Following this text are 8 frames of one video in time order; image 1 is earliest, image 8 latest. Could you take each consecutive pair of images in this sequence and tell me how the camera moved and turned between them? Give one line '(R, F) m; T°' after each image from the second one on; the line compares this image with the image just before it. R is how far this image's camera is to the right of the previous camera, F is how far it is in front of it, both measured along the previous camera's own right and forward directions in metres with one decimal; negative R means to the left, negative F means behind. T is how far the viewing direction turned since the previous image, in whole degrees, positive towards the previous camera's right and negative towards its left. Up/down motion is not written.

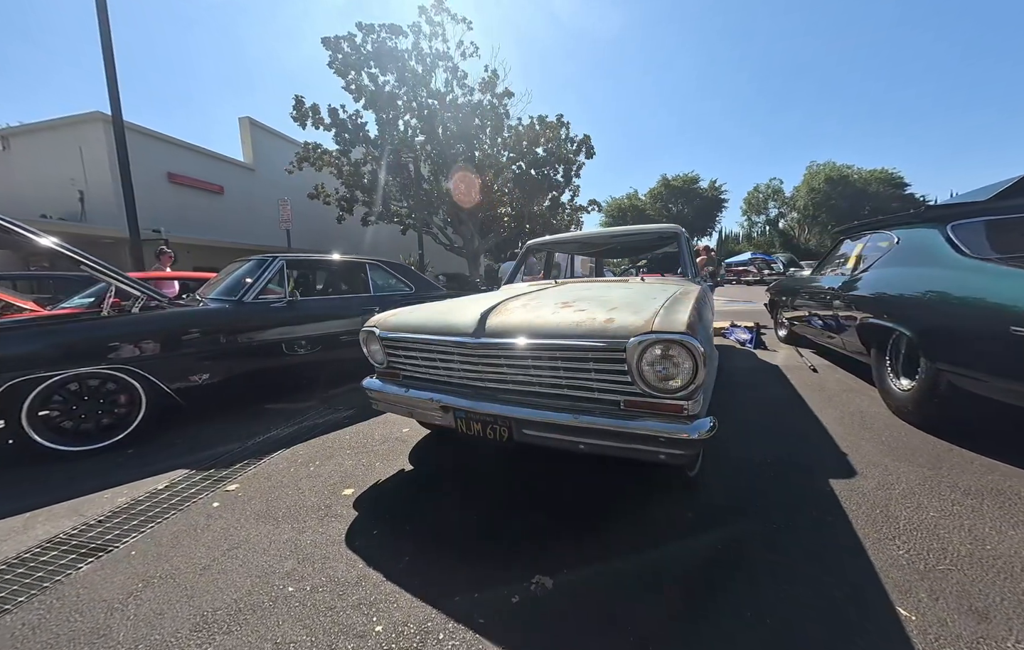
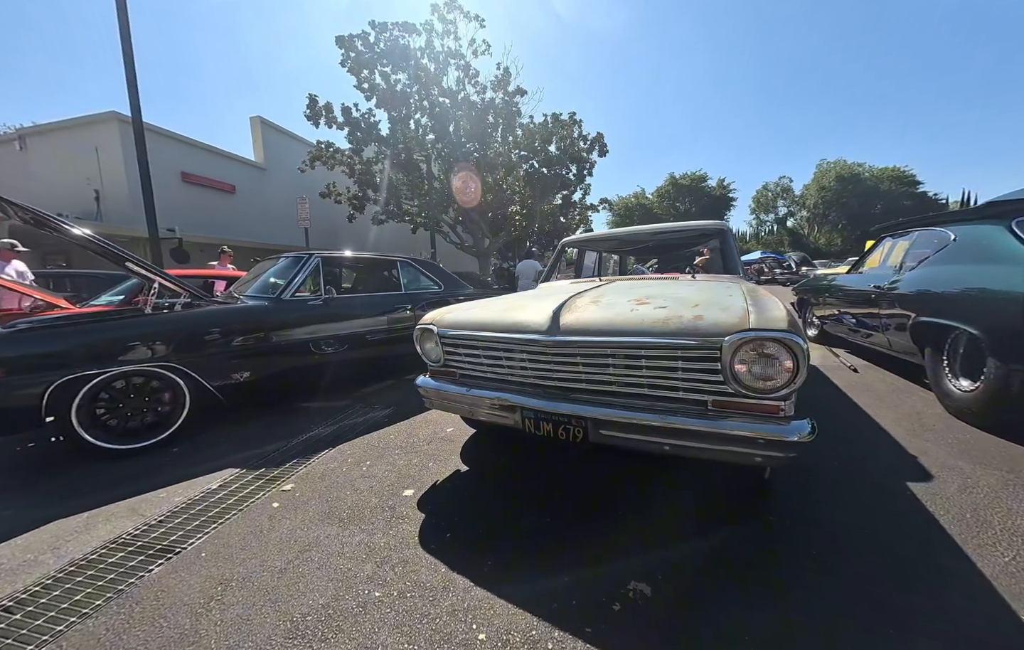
(-0.4, +0.1) m; -1°
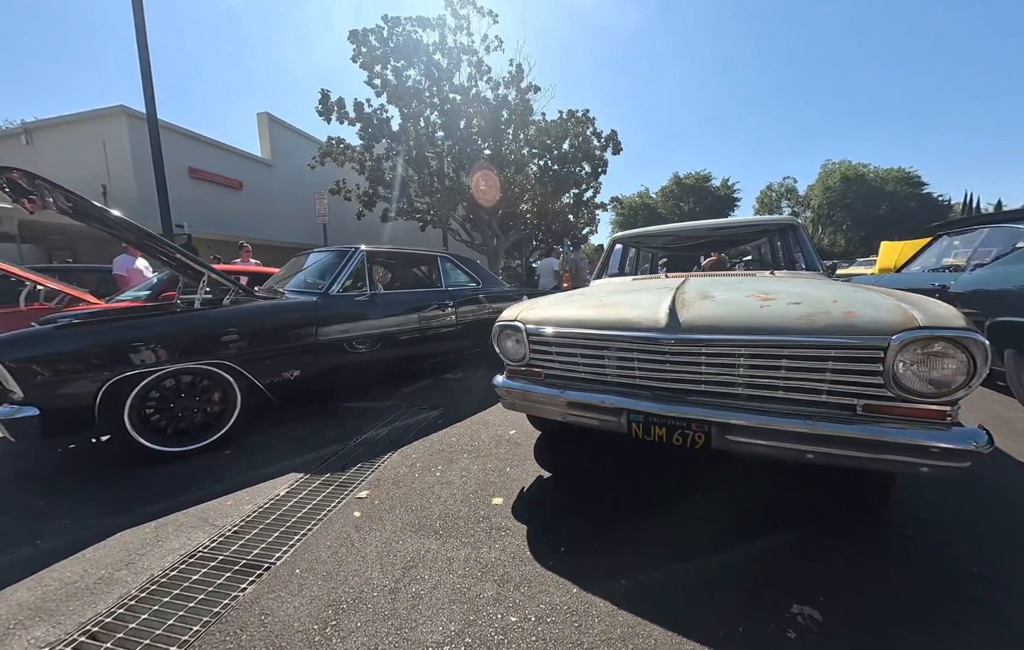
(-0.5, +0.1) m; 0°
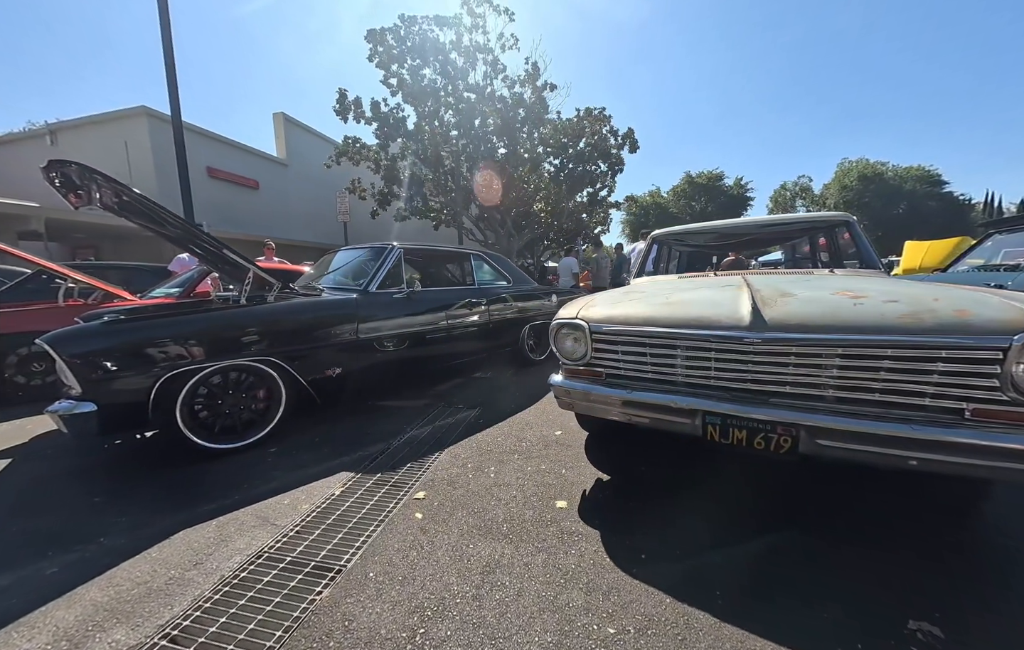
(-0.3, +0.1) m; -1°
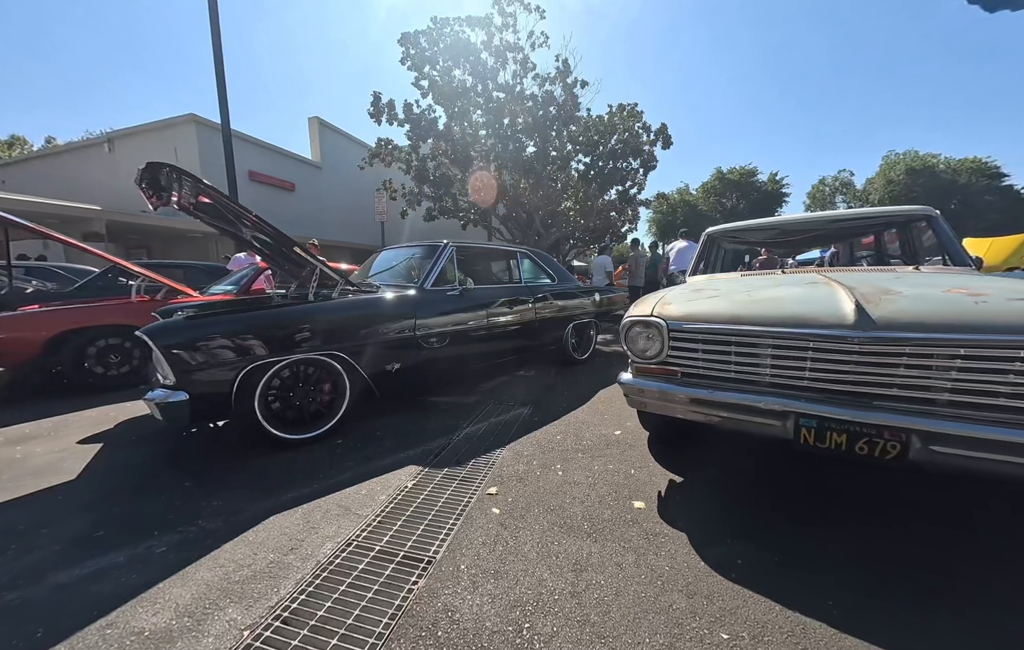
(-0.3, 0.0) m; -3°
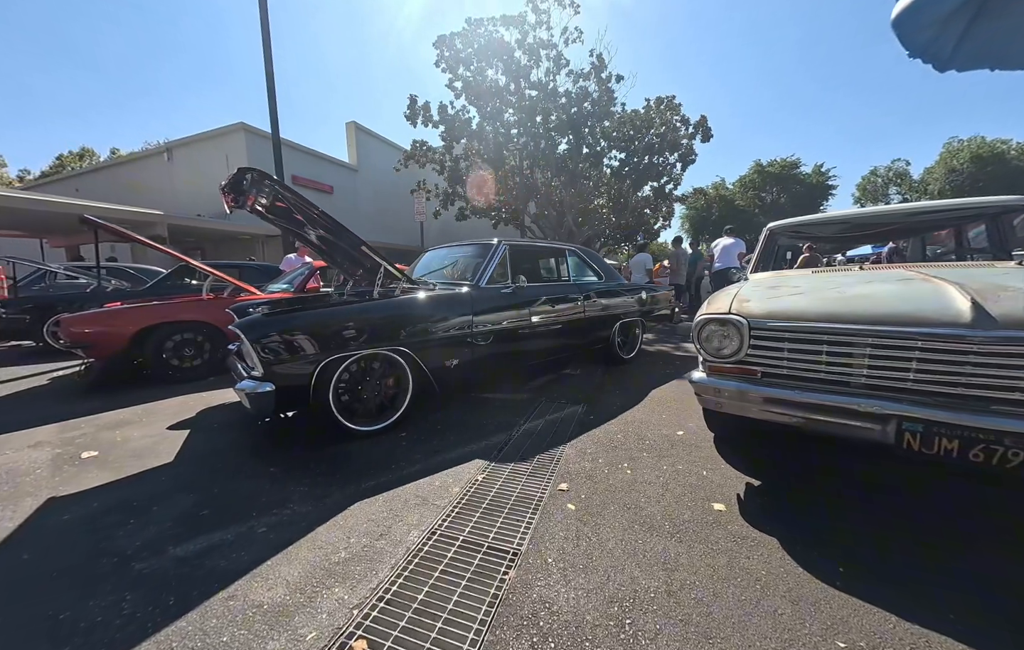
(-0.3, 0.0) m; -4°
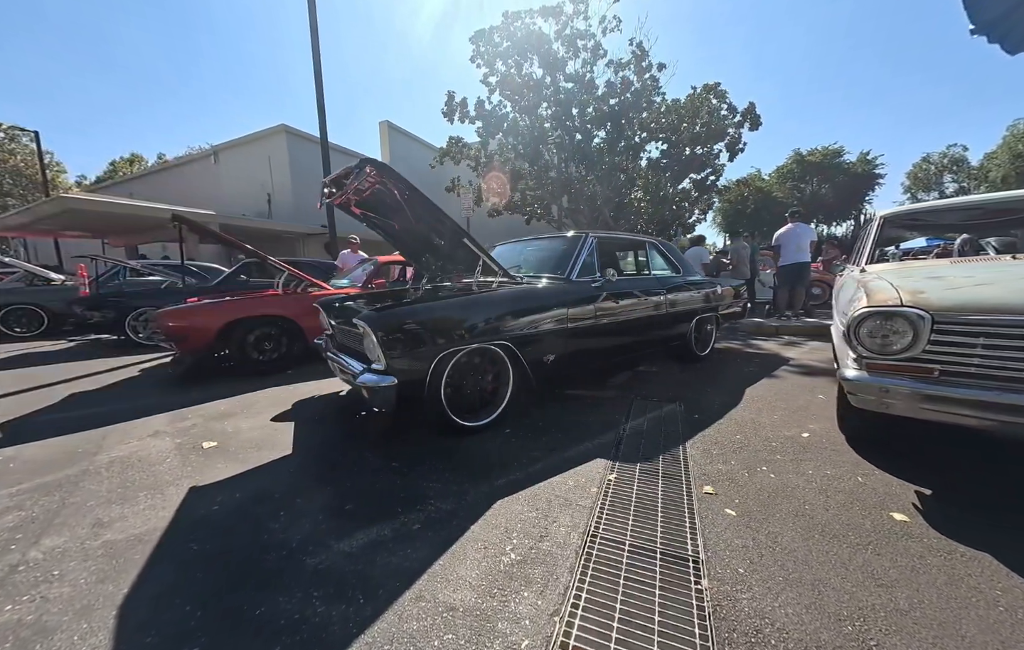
(-0.7, +0.1) m; -3°
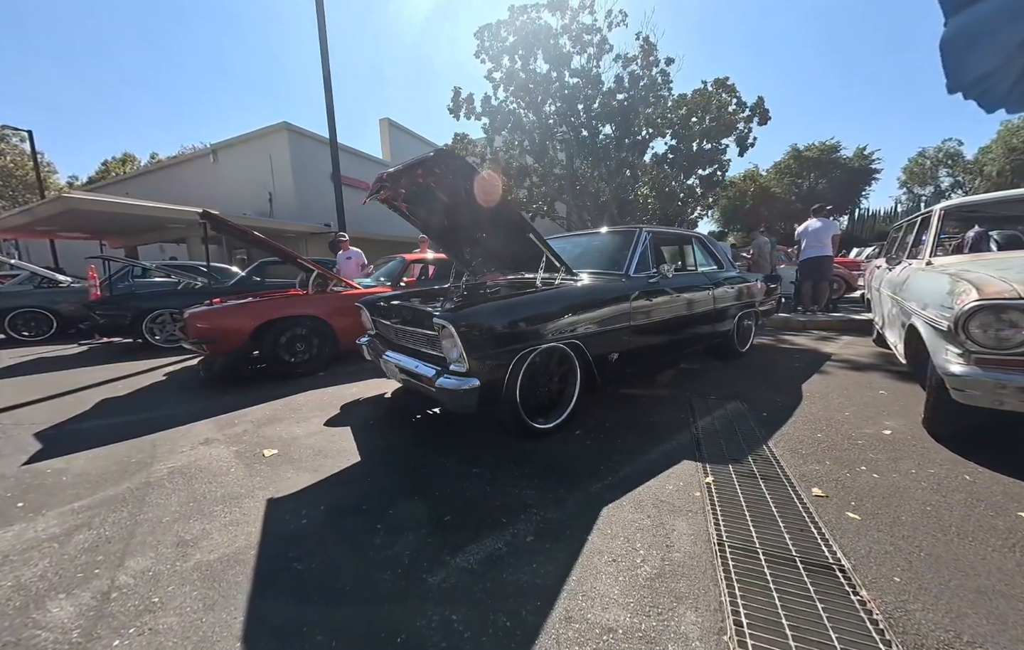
(-0.5, +0.1) m; +1°
